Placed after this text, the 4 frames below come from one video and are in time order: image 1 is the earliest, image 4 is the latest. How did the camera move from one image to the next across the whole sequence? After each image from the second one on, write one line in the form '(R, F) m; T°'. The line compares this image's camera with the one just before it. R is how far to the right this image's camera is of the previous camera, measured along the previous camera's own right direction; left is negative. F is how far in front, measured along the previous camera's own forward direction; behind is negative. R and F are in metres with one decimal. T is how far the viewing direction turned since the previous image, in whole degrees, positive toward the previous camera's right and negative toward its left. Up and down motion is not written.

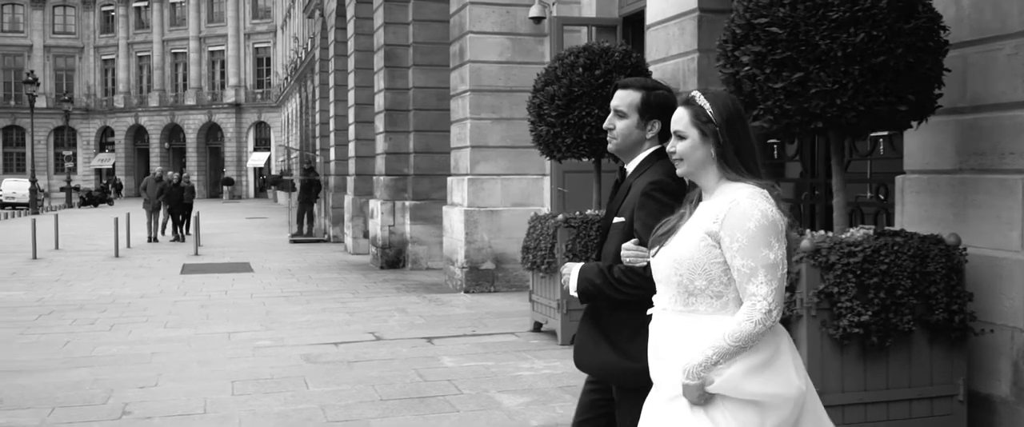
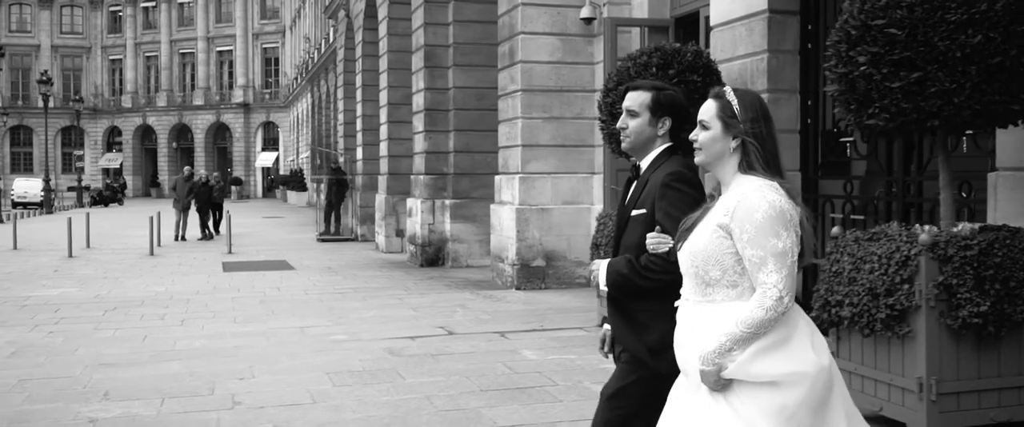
(-0.7, -0.2) m; 0°
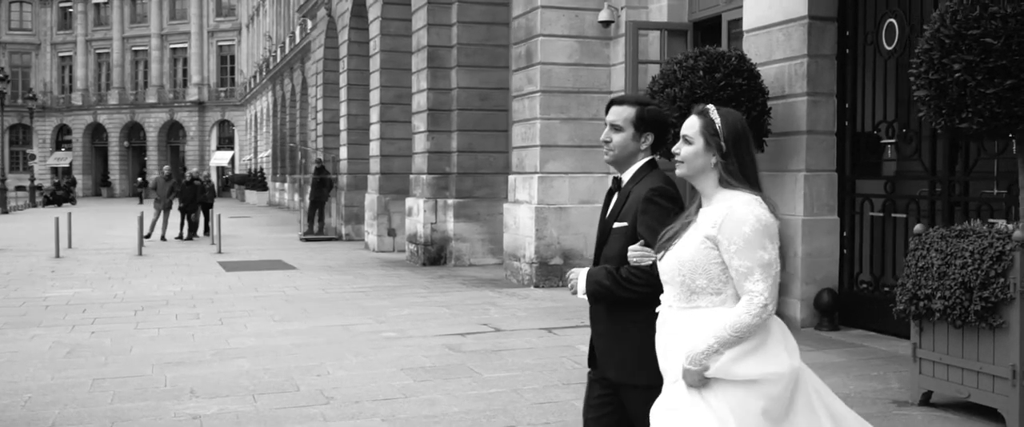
(-1.0, -0.2) m; +3°
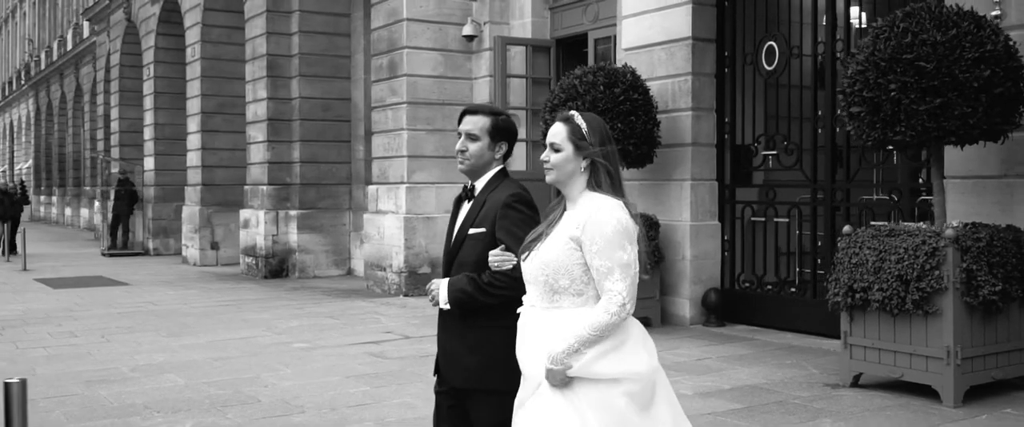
(-1.4, -0.1) m; +13°
